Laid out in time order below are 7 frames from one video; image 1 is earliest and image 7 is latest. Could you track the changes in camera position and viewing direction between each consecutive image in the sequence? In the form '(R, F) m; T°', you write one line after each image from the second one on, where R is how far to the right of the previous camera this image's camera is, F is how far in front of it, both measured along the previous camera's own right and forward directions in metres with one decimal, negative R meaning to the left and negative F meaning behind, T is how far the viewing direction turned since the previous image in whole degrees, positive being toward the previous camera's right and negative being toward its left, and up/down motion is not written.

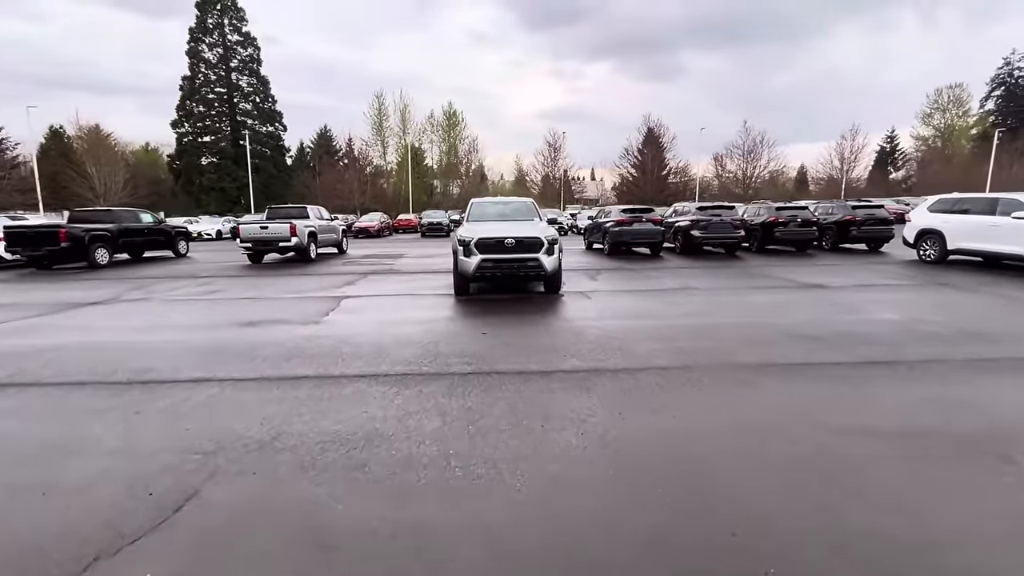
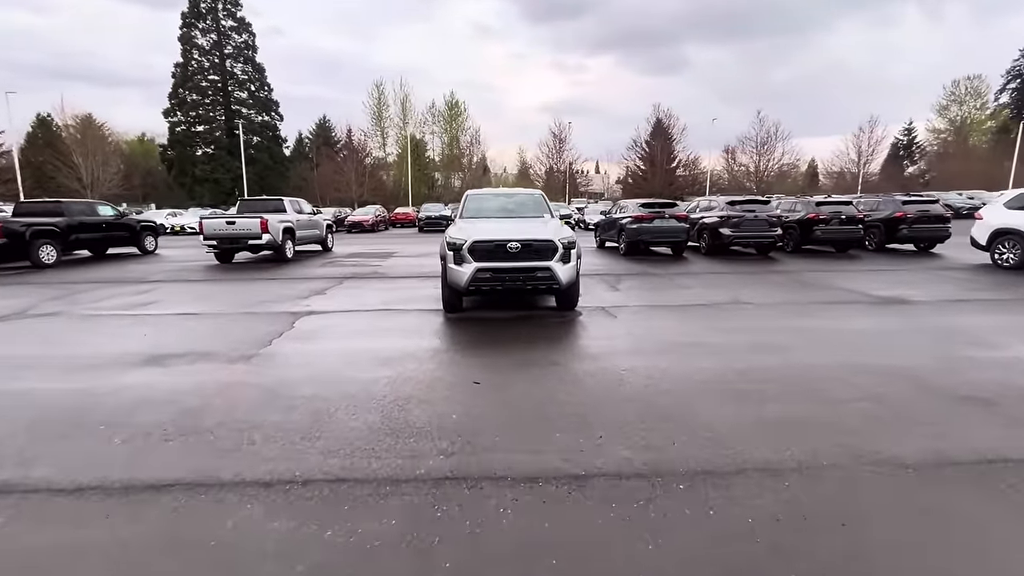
(0.0, +2.1) m; 0°
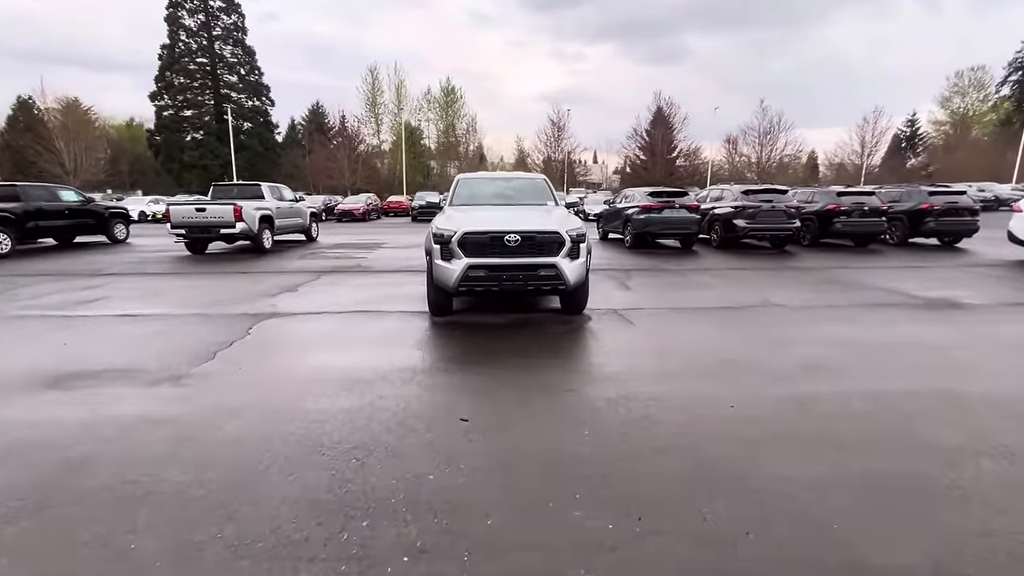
(0.0, +1.1) m; 0°
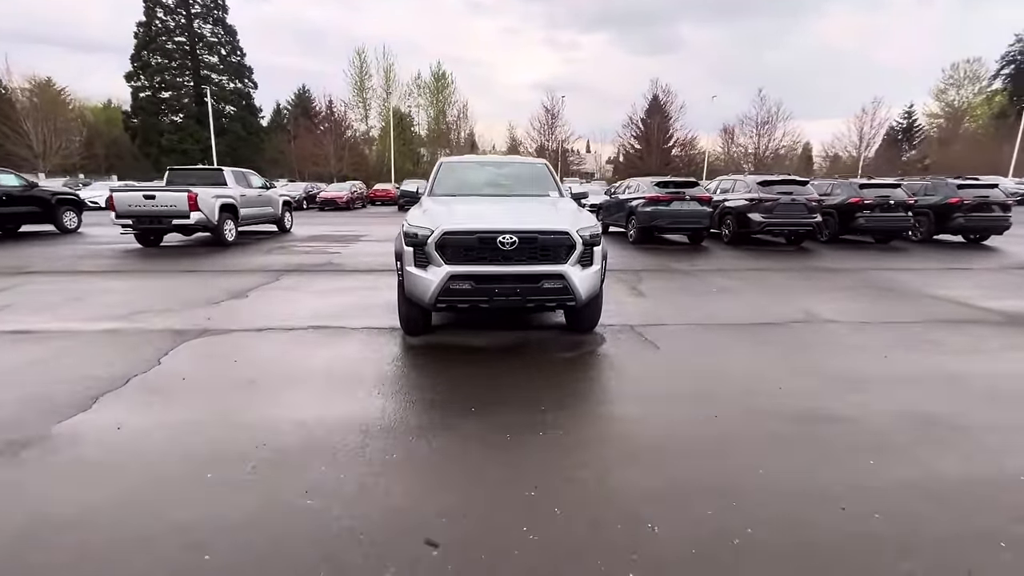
(0.0, +1.4) m; +1°
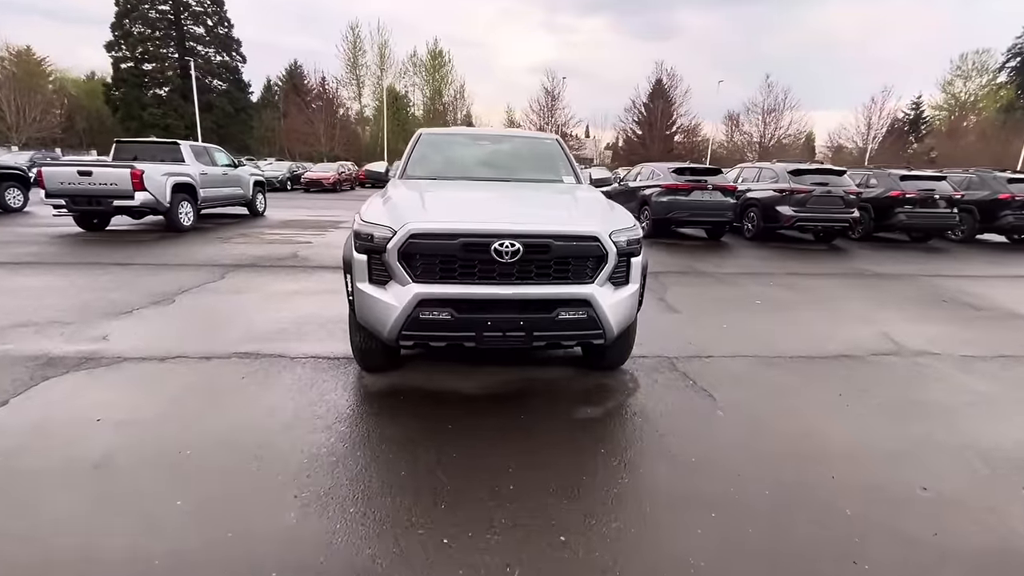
(0.0, +1.5) m; +1°
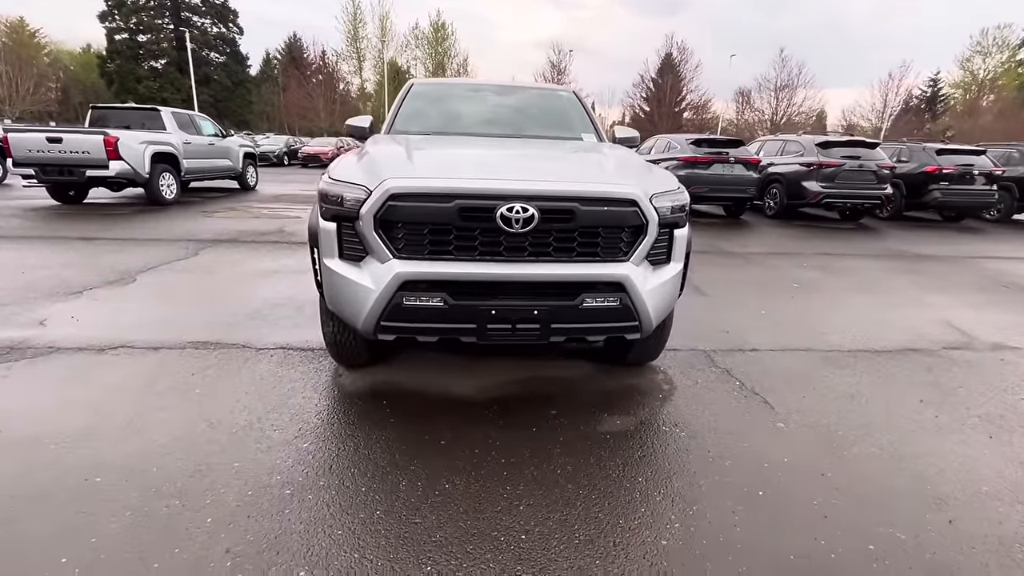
(0.0, +0.7) m; 0°
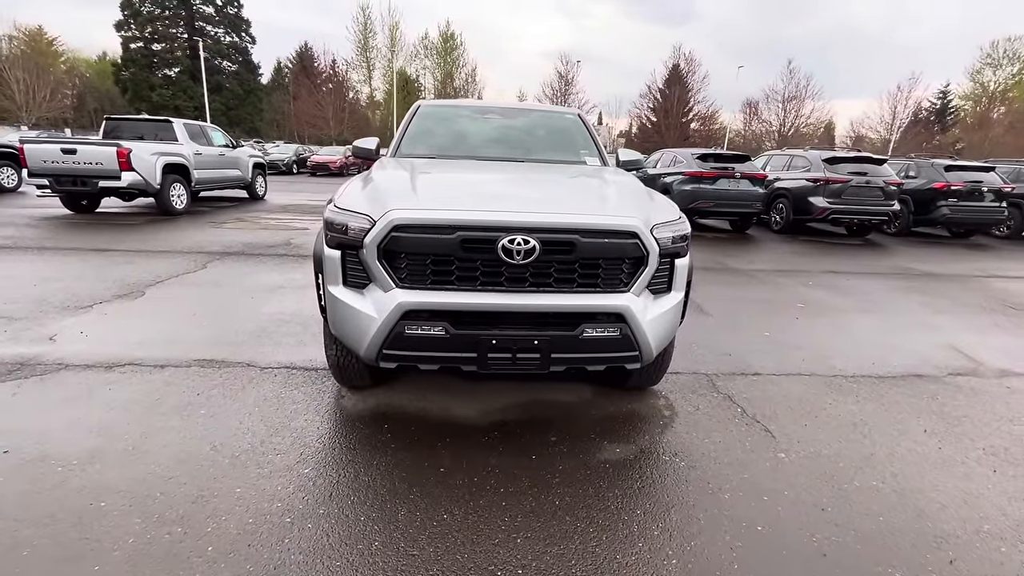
(0.0, 0.0) m; -1°
